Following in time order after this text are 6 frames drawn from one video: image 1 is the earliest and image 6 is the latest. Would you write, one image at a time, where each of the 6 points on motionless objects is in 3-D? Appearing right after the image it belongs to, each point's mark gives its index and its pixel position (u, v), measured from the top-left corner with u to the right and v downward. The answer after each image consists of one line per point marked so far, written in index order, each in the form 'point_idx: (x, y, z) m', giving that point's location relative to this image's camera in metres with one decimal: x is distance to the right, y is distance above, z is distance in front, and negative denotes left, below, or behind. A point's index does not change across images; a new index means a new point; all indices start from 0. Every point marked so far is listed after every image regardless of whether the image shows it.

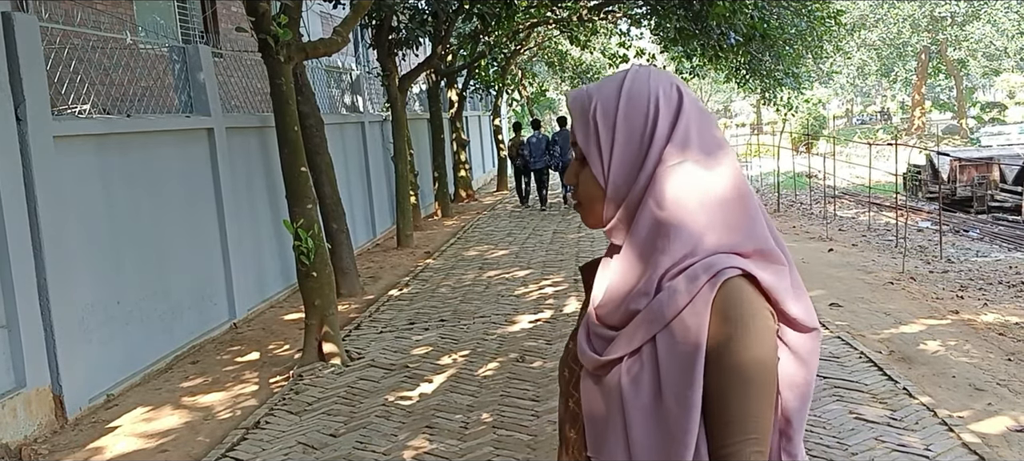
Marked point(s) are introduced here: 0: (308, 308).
0: (-1.4, -0.5, +5.7) m
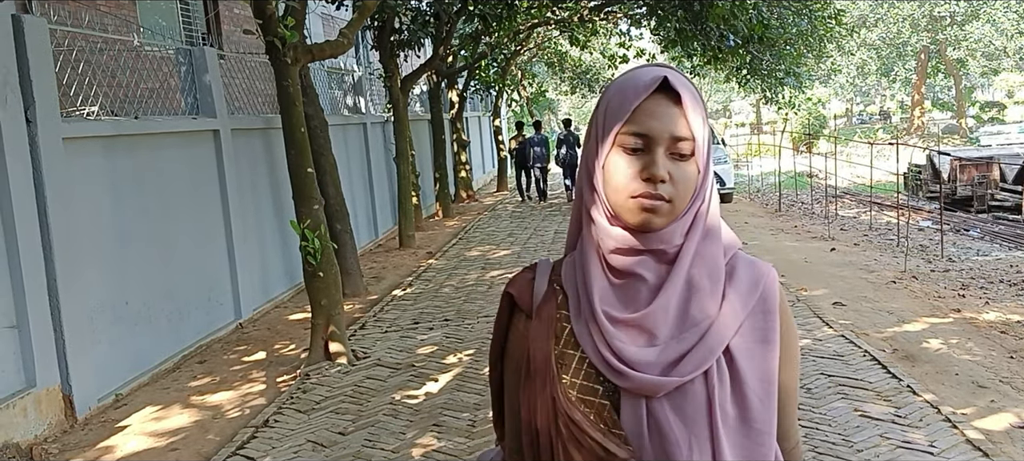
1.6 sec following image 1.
0: (-1.4, -0.5, +5.7) m
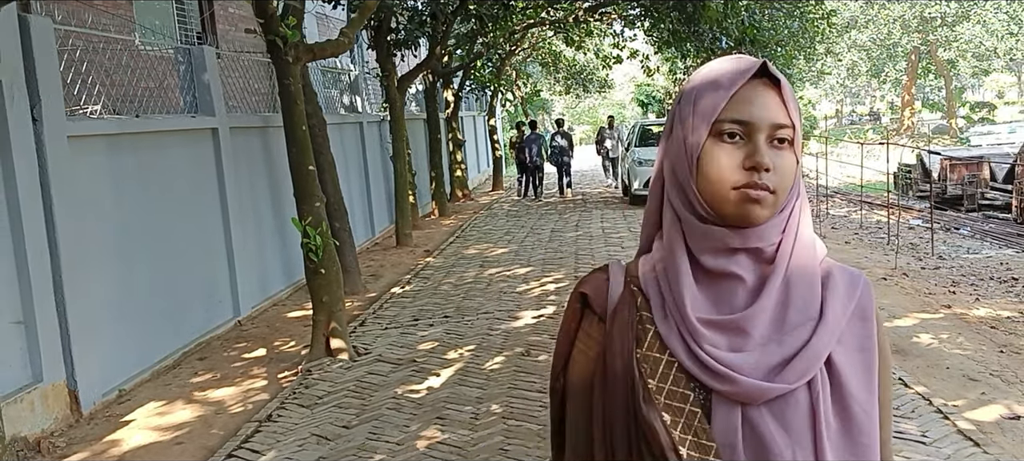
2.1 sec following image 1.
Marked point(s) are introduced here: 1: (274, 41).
0: (-1.4, -0.5, +5.8) m
1: (-1.6, +1.3, +5.6) m
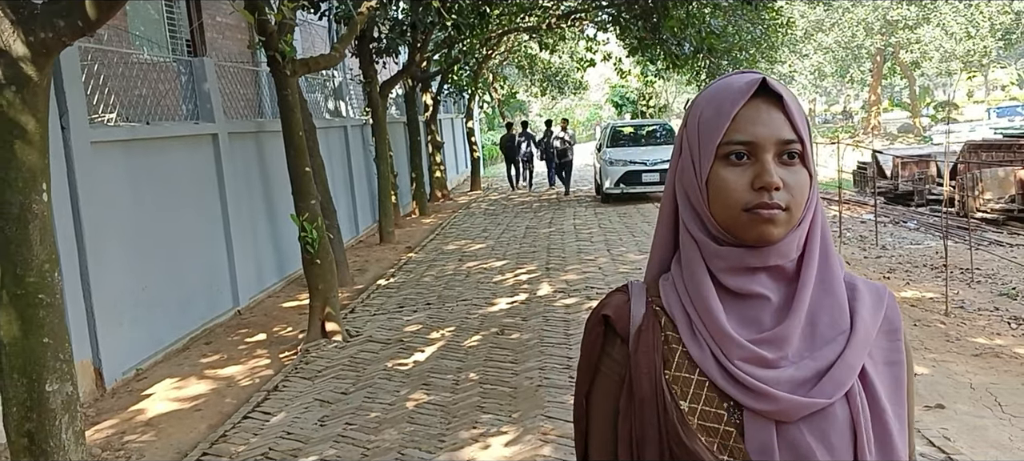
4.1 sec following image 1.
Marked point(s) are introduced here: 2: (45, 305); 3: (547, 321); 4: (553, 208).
0: (-1.6, -0.5, +6.5) m
1: (-1.8, +1.3, +6.3) m
2: (-1.9, -0.3, +3.3) m
3: (+0.3, -0.7, +6.7) m
4: (+0.8, +0.4, +15.6) m
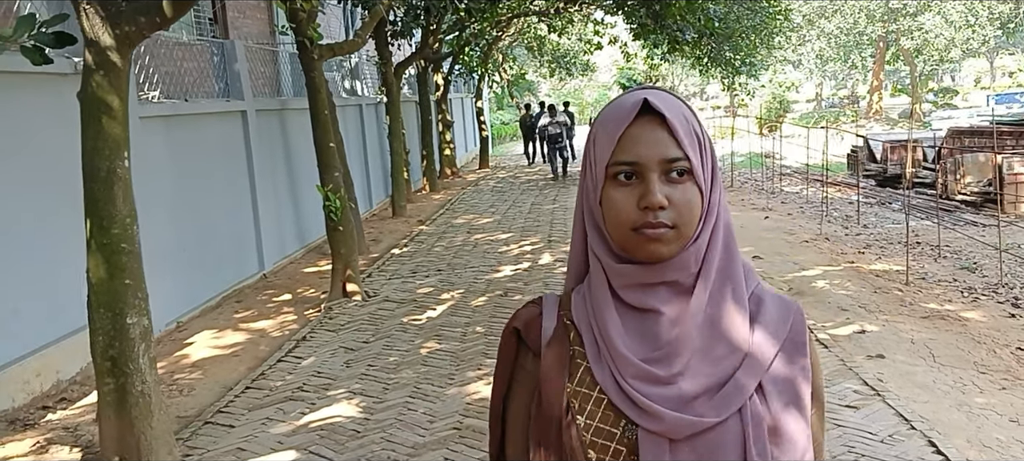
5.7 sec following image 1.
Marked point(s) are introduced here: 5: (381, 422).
0: (-1.5, -0.2, +7.2) m
1: (-1.8, +1.6, +6.9) m
2: (-1.9, -0.1, +4.0) m
3: (+0.3, -0.5, +7.3) m
4: (+0.9, +0.9, +16.3) m
5: (-0.7, -1.0, +4.3) m
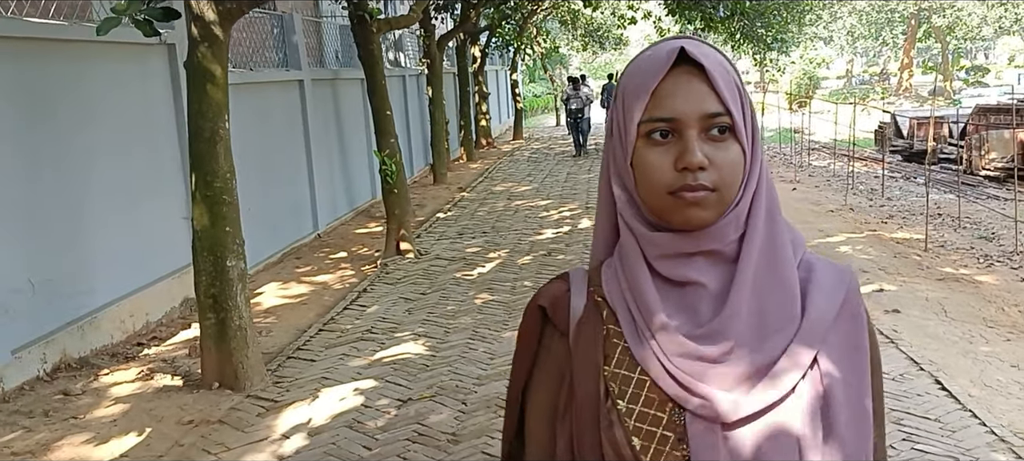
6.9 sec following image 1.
0: (-1.1, +0.1, +7.7) m
1: (-1.3, +1.9, +7.4) m
2: (-1.6, +0.2, +4.5) m
3: (+0.7, -0.2, +7.8) m
4: (+1.6, +1.5, +16.7) m
5: (-0.4, -0.7, +4.8) m
